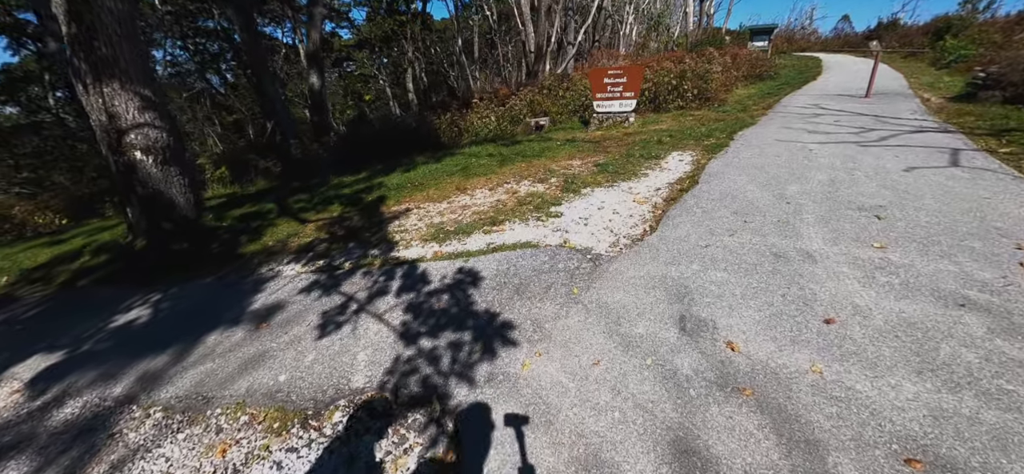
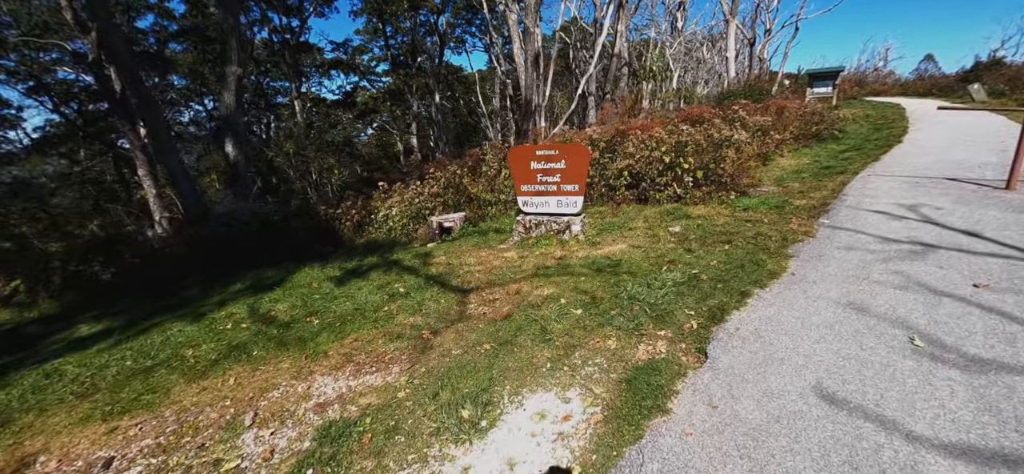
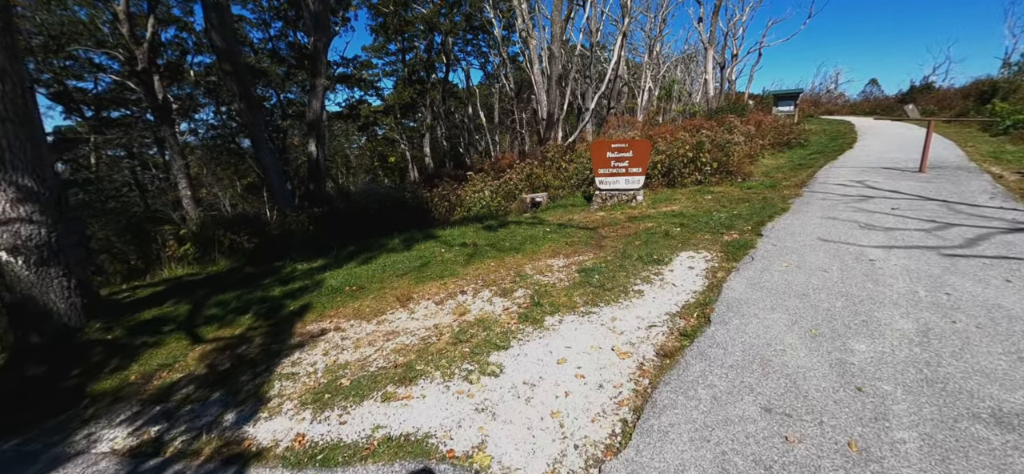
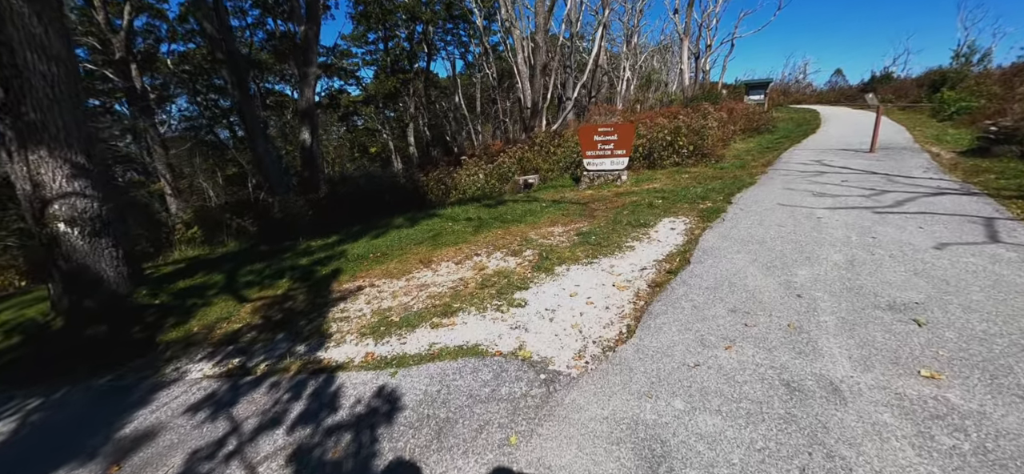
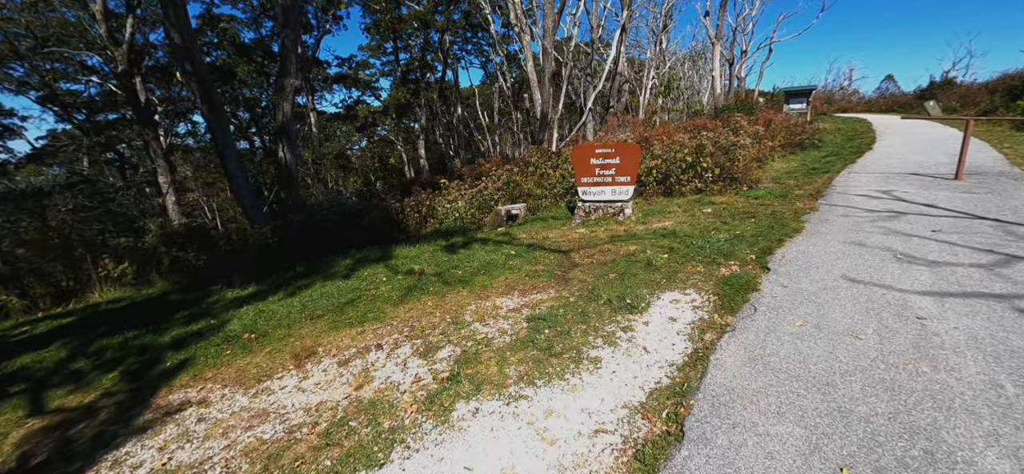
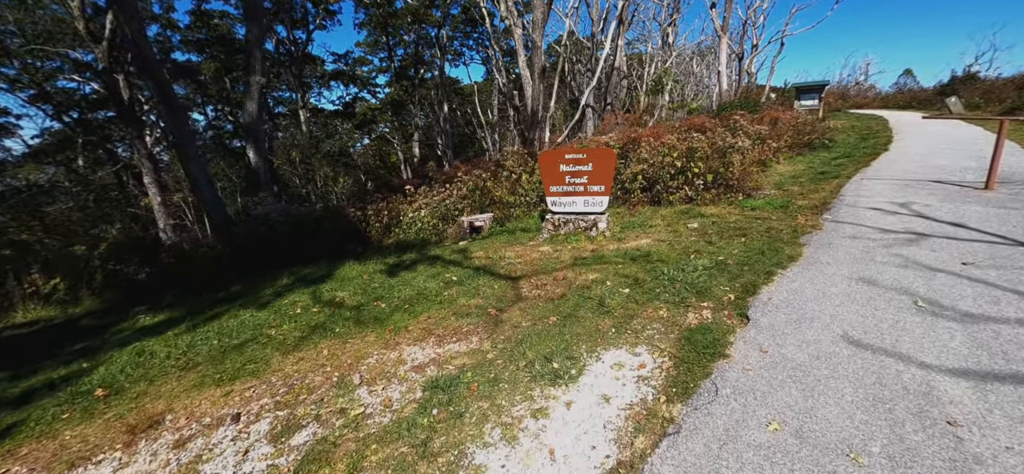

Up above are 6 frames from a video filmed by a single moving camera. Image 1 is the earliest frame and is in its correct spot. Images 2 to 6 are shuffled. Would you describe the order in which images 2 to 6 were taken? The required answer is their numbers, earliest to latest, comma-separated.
4, 3, 5, 6, 2
